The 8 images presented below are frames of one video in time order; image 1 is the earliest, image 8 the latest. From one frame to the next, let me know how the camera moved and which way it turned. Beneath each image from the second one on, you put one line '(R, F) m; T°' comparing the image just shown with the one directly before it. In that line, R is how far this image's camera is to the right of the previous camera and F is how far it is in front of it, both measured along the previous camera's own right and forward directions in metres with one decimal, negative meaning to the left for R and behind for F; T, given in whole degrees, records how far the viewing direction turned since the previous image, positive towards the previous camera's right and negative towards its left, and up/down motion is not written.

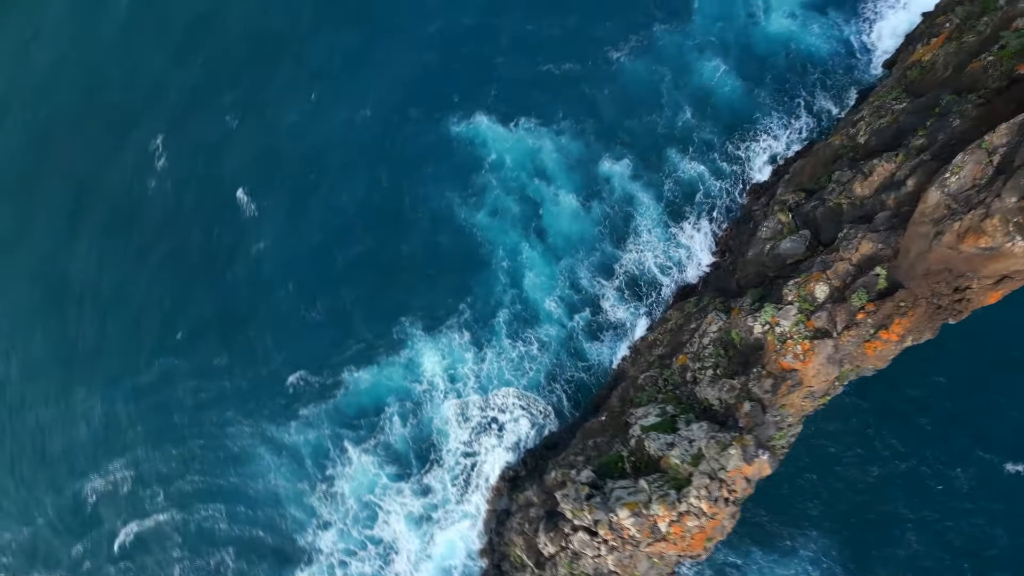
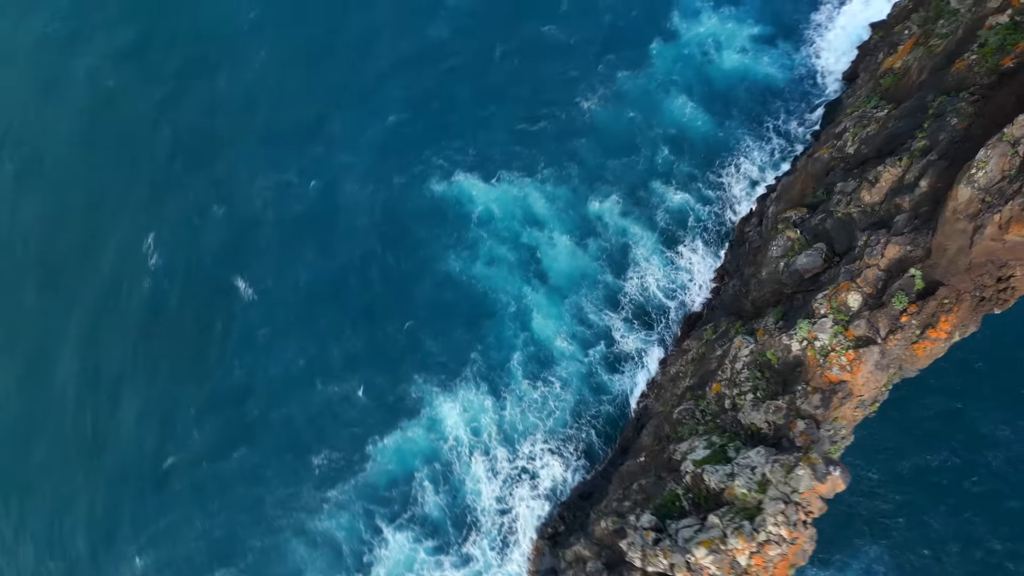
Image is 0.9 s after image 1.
(-1.9, +0.1) m; +2°
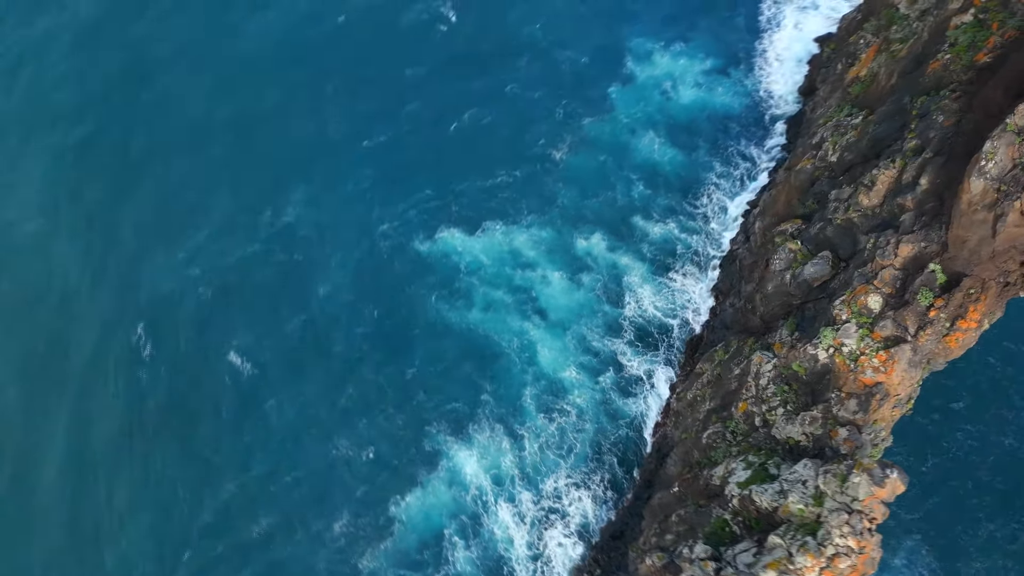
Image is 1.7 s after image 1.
(-1.8, +0.1) m; +3°
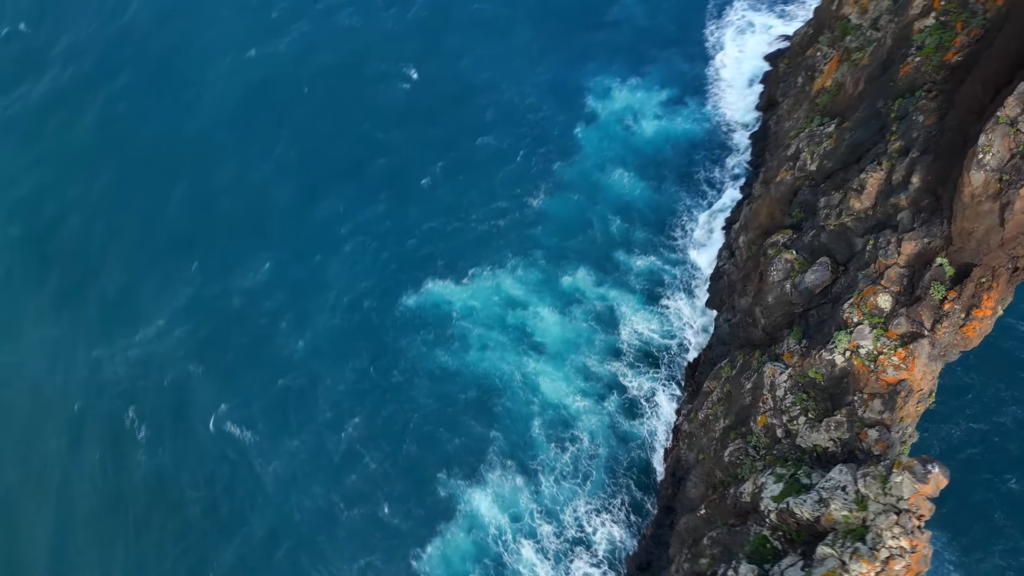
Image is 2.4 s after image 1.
(-1.6, +0.1) m; +3°
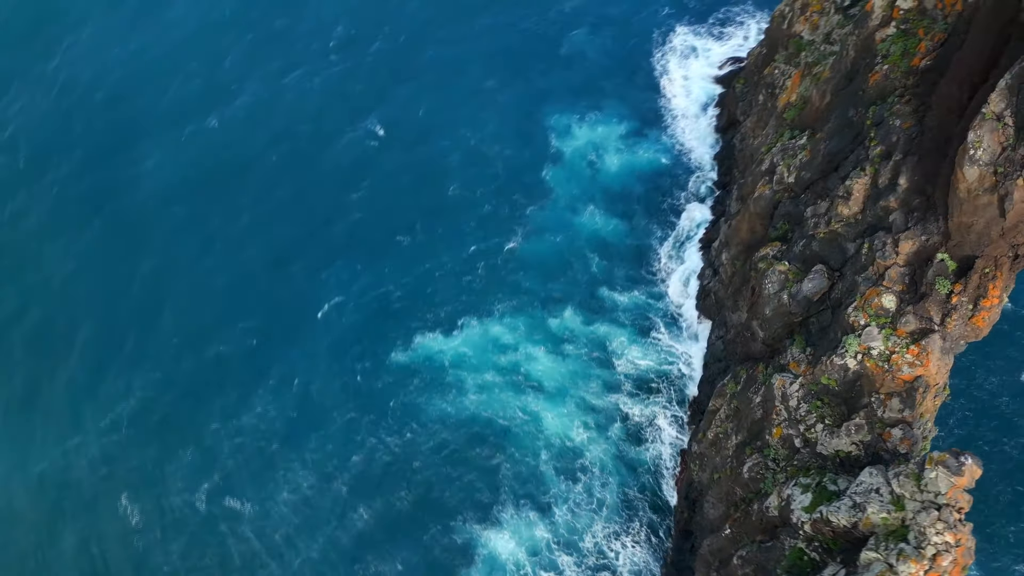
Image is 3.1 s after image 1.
(-1.6, +0.1) m; +3°
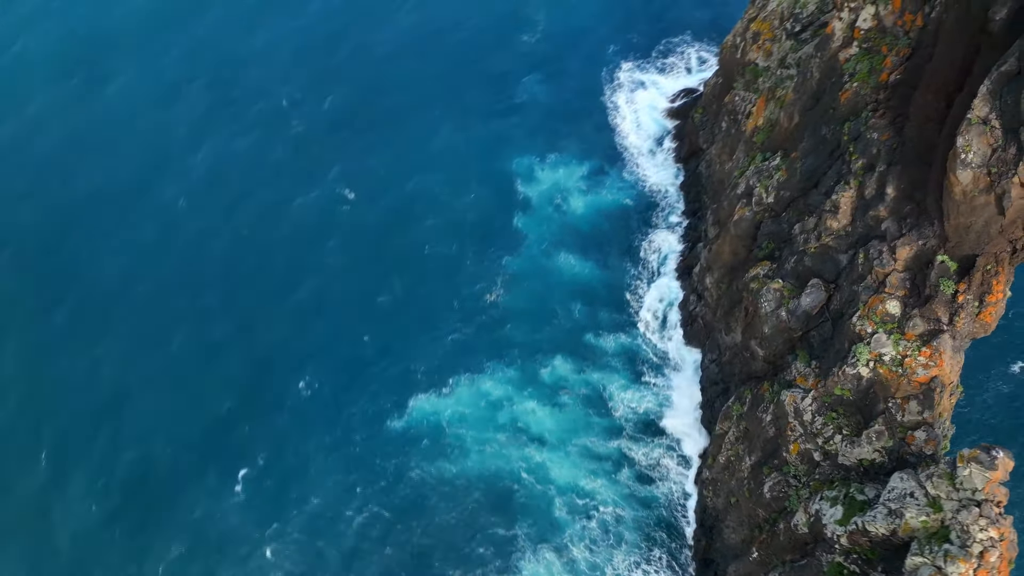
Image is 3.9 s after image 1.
(-1.8, +0.1) m; +3°
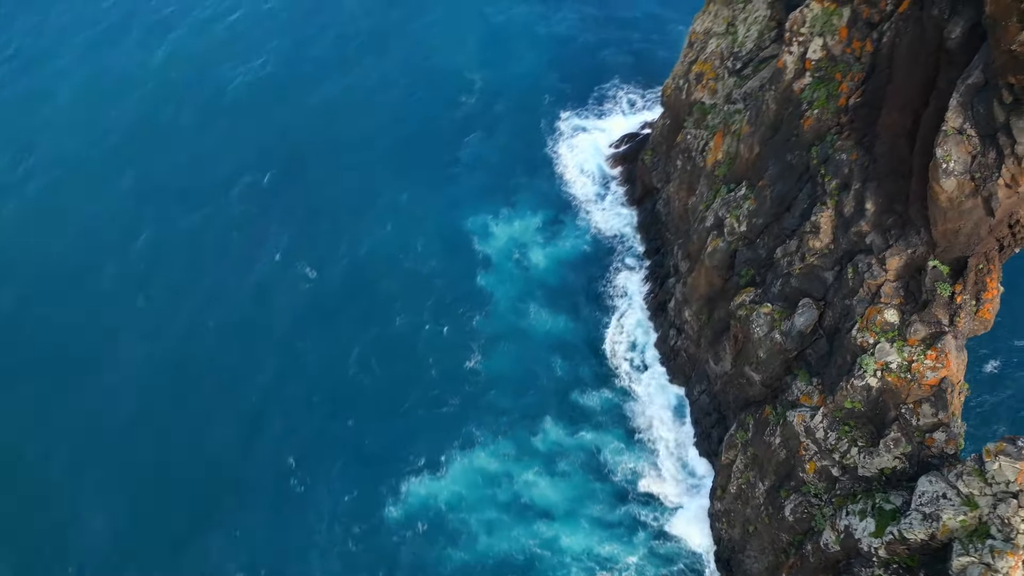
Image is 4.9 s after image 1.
(-2.3, +0.2) m; +5°
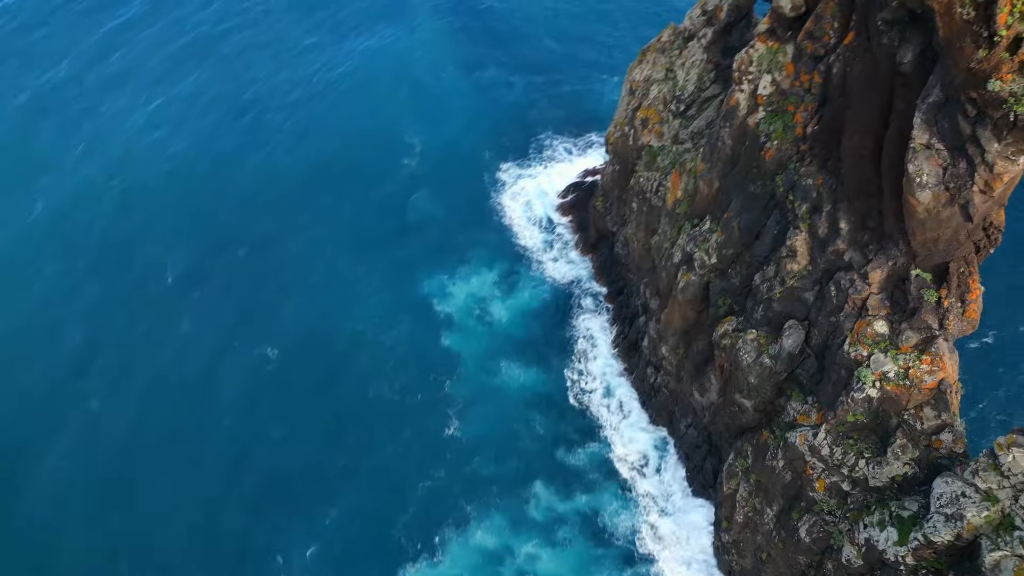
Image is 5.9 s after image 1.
(-2.4, +0.2) m; +5°
